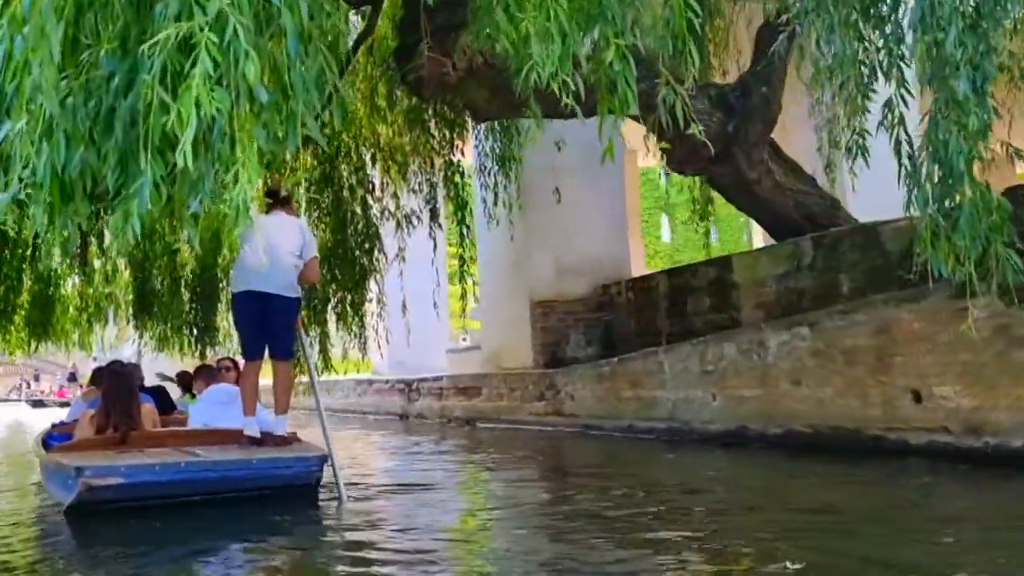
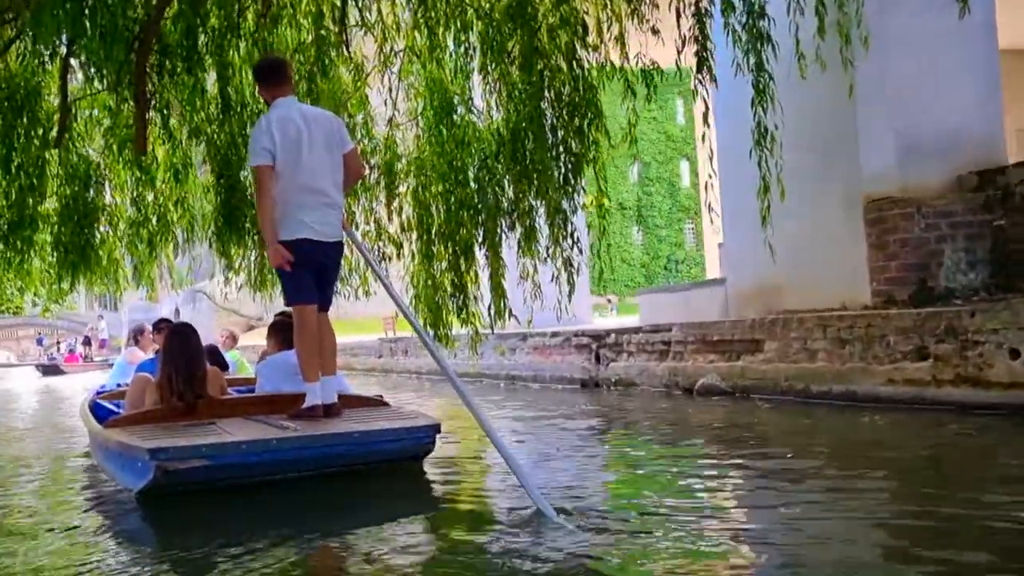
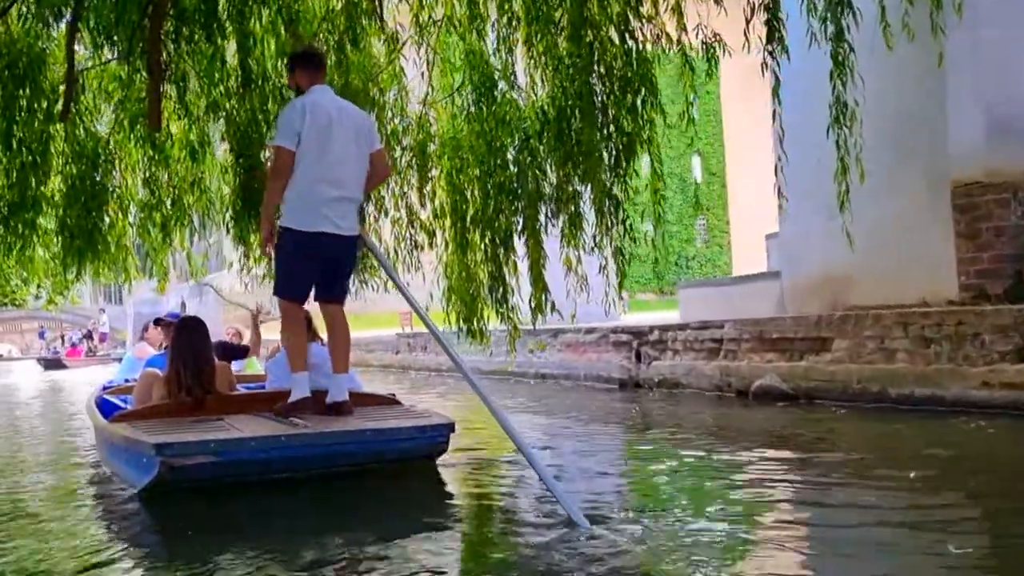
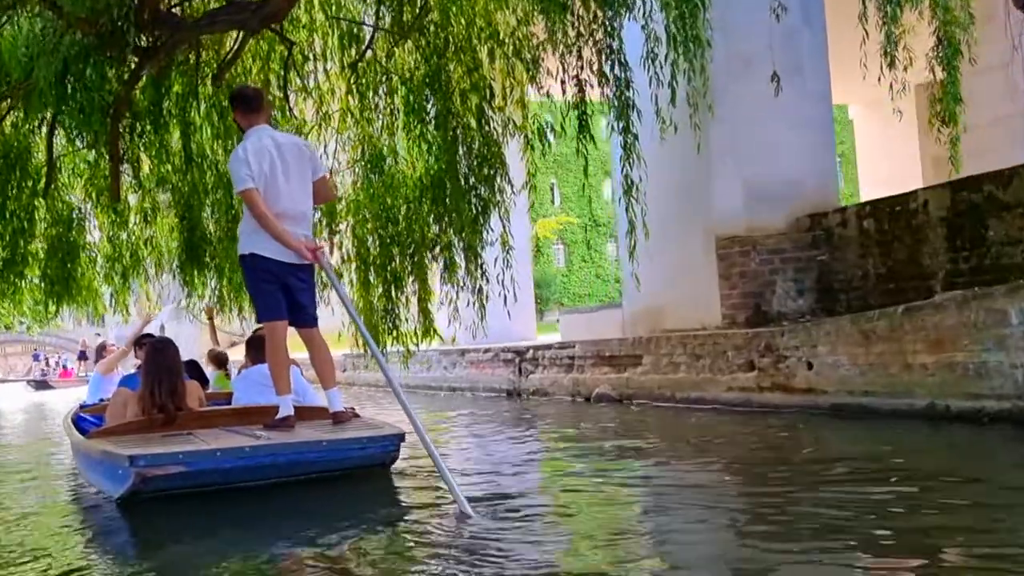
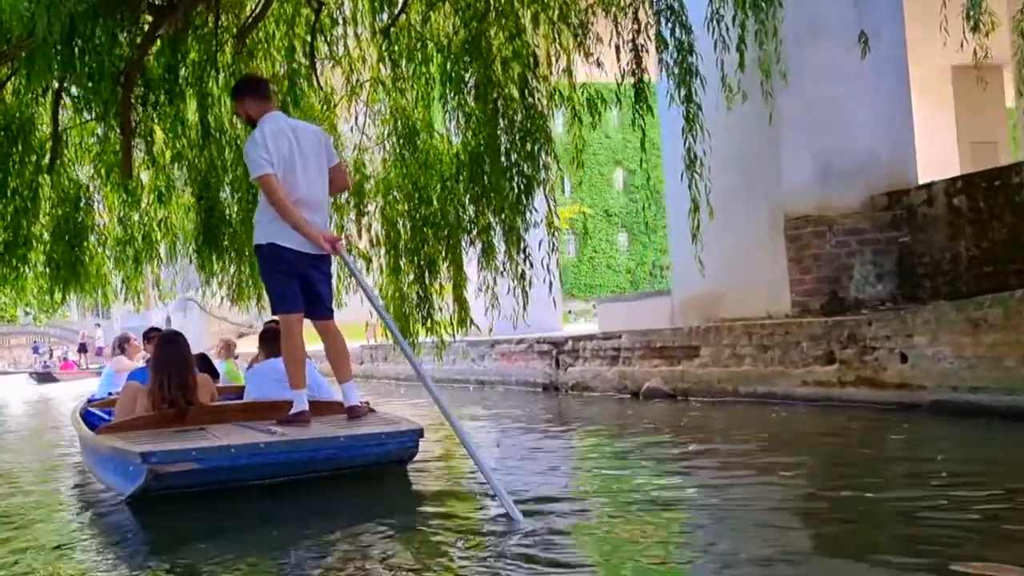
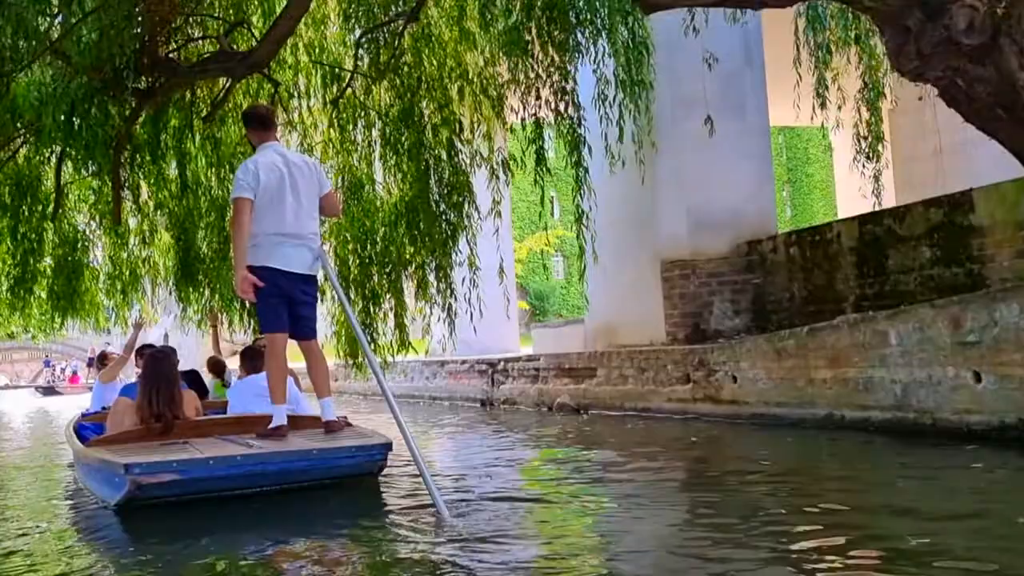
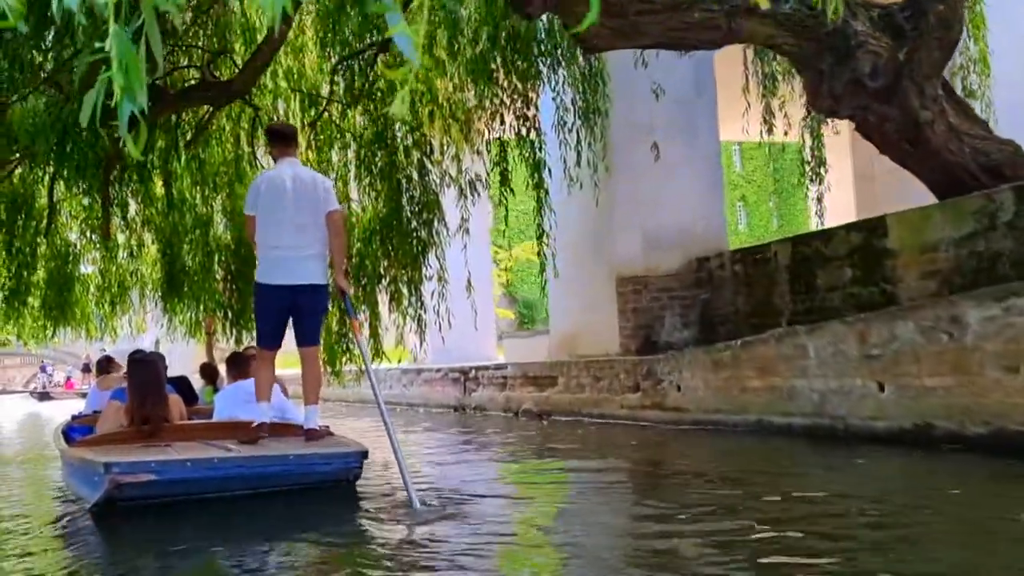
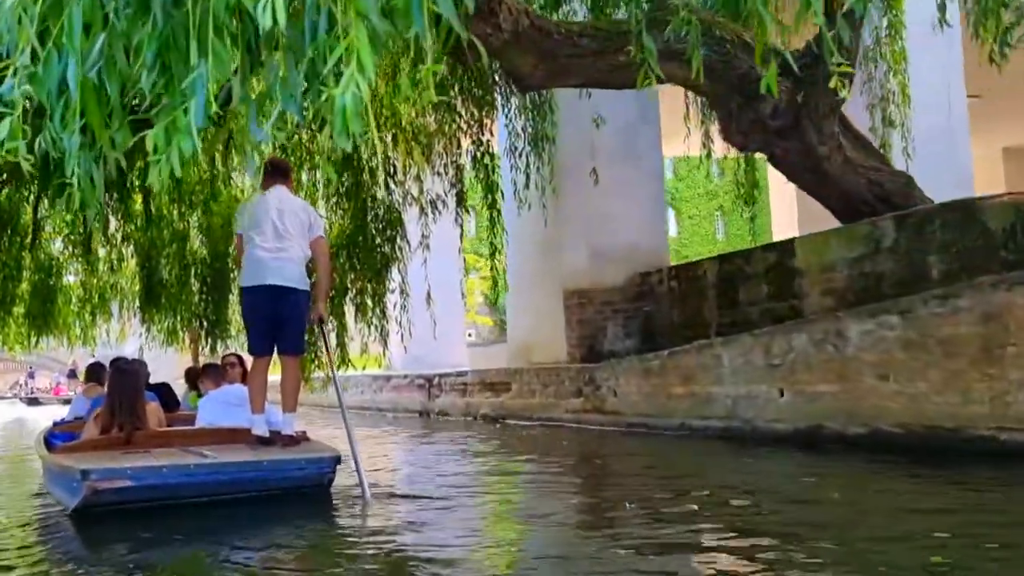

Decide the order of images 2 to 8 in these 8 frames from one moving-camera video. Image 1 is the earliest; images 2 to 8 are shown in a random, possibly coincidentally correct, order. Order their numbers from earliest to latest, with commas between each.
8, 7, 6, 4, 5, 2, 3
